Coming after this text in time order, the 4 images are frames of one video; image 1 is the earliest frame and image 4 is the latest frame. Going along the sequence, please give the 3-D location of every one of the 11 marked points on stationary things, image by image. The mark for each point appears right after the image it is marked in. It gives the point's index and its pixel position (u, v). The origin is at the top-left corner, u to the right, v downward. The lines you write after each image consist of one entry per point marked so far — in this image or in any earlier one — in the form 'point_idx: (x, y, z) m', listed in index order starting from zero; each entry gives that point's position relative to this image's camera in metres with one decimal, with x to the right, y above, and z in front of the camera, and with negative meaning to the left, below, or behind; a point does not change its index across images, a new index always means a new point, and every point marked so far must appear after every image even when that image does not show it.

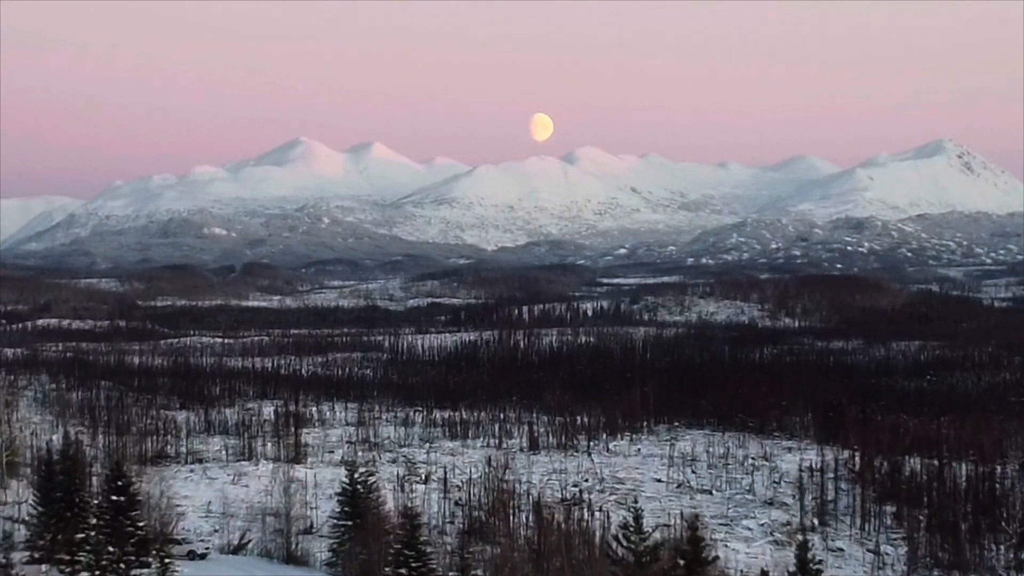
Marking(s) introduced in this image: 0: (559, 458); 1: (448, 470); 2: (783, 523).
0: (+0.8, -3.0, +19.7) m
1: (-1.0, -2.9, +17.9) m
2: (+3.8, -3.3, +15.9) m
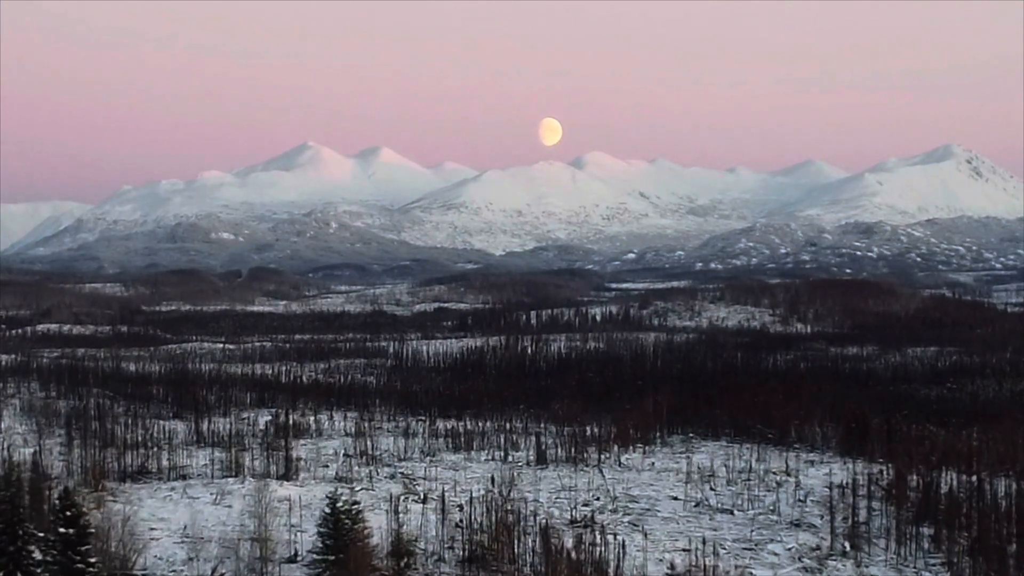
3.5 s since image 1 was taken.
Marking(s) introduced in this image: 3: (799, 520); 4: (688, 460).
0: (+0.9, -3.0, +18.4) m
1: (-0.9, -3.0, +16.7) m
2: (+3.9, -3.4, +14.6) m
3: (+4.0, -3.3, +15.9) m
4: (+3.1, -3.0, +19.9) m
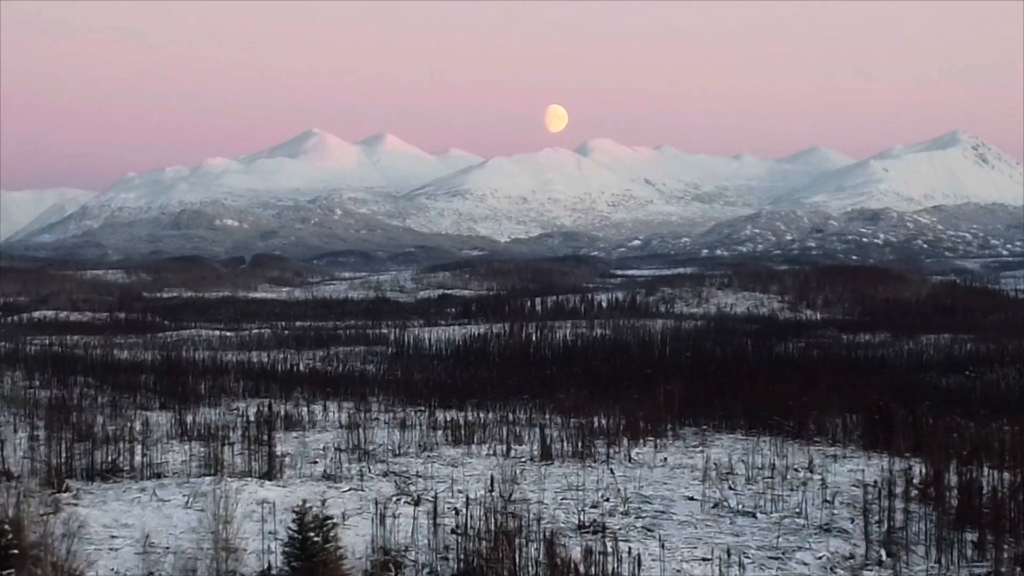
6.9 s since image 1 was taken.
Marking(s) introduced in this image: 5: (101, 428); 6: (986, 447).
0: (+1.0, -2.8, +17.0) m
1: (-0.9, -2.7, +15.3) m
2: (+3.9, -3.1, +13.2) m
3: (+4.1, -3.0, +14.5) m
4: (+3.1, -2.7, +18.5) m
5: (-7.0, -2.4, +19.3) m
6: (+7.8, -2.6, +18.6) m
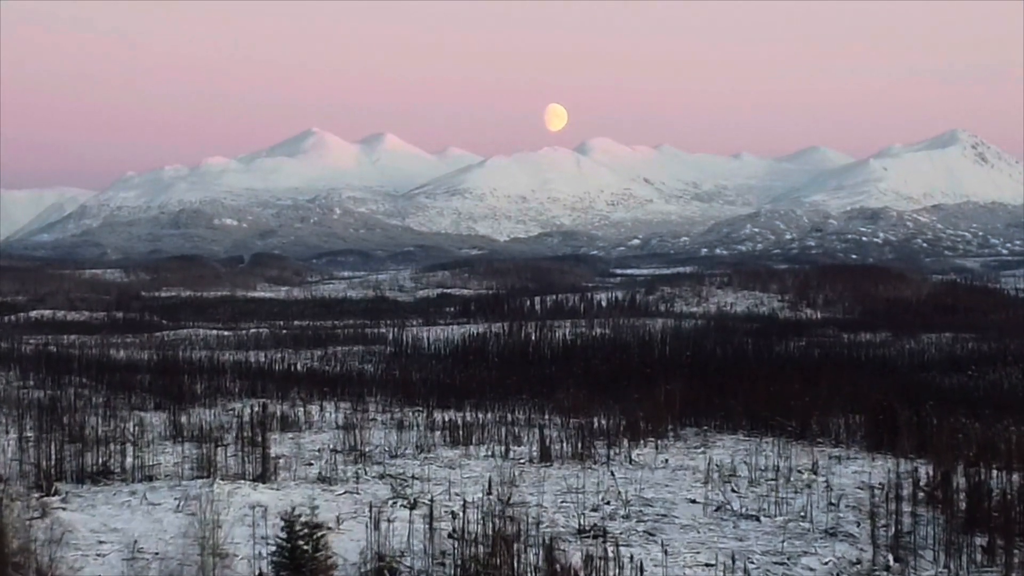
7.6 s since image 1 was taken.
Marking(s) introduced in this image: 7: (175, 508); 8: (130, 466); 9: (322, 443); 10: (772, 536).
0: (+0.9, -2.7, +16.7) m
1: (-0.9, -2.7, +15.0) m
2: (+3.9, -3.1, +12.9) m
3: (+4.0, -3.0, +14.2) m
4: (+3.1, -2.7, +18.2) m
5: (-7.1, -2.4, +18.9) m
6: (+7.8, -2.6, +18.3) m
7: (-3.8, -2.5, +12.8) m
8: (-5.5, -2.5, +16.1) m
9: (-3.2, -2.6, +18.9) m
10: (+3.2, -3.0, +13.7) m
